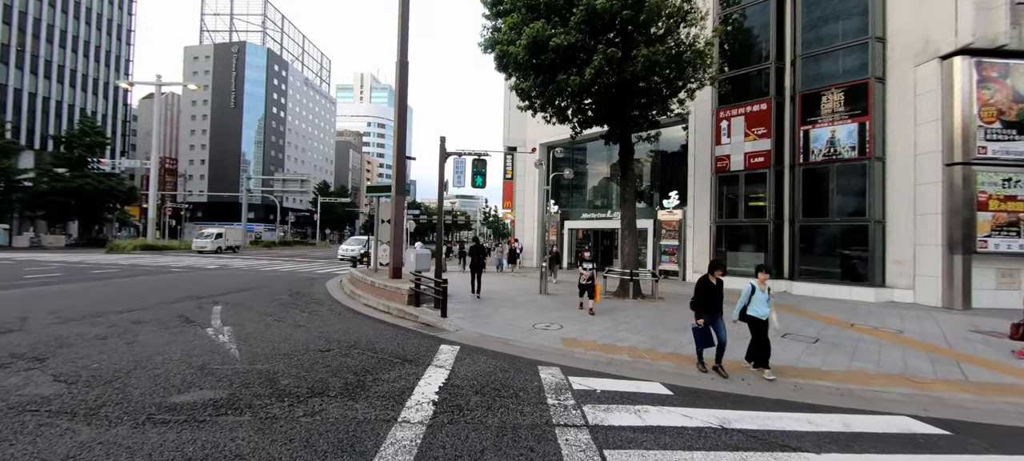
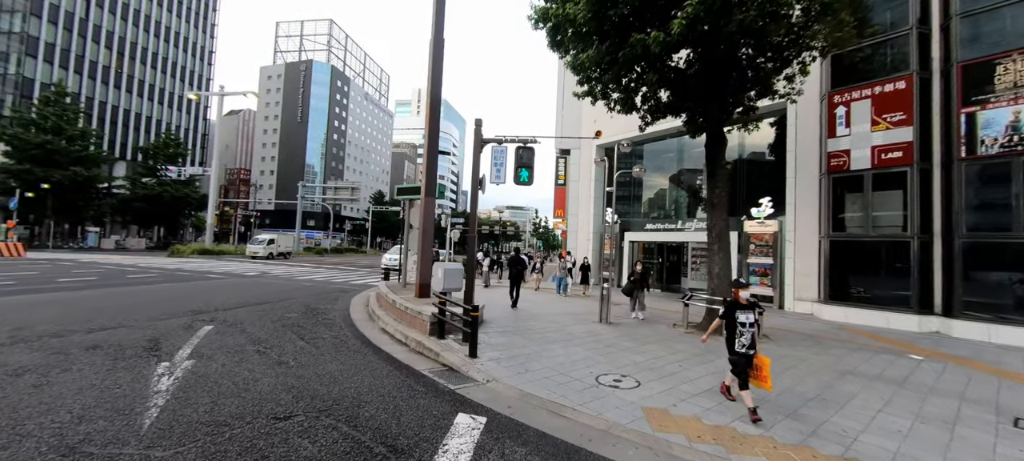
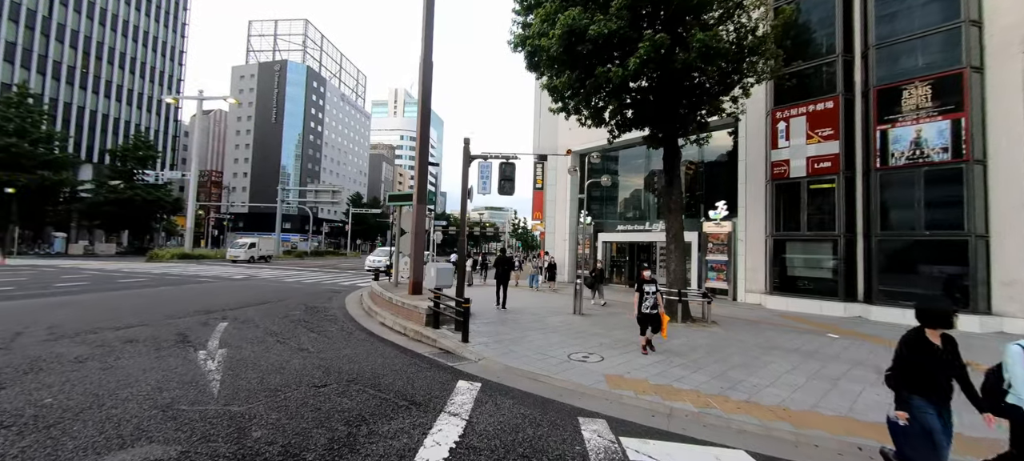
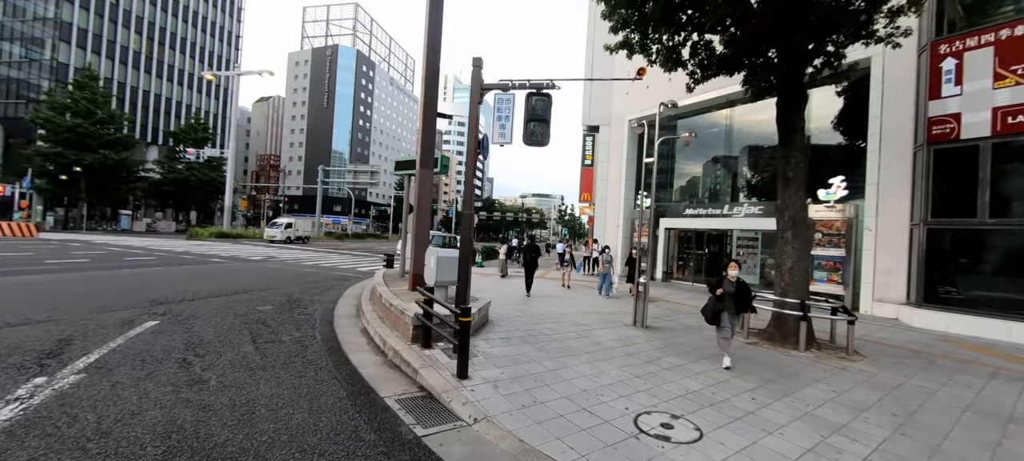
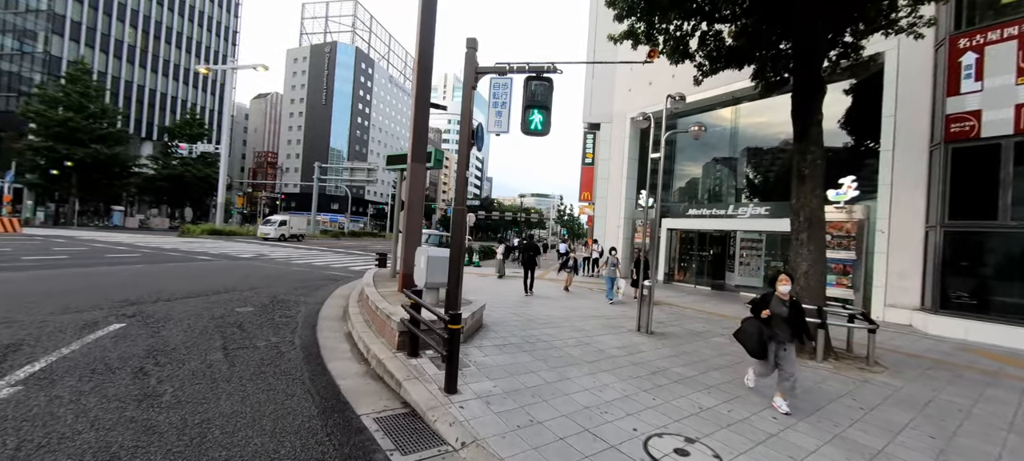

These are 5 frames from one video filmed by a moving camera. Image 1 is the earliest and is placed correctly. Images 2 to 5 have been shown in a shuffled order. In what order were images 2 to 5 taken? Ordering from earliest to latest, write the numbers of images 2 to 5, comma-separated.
3, 2, 4, 5
